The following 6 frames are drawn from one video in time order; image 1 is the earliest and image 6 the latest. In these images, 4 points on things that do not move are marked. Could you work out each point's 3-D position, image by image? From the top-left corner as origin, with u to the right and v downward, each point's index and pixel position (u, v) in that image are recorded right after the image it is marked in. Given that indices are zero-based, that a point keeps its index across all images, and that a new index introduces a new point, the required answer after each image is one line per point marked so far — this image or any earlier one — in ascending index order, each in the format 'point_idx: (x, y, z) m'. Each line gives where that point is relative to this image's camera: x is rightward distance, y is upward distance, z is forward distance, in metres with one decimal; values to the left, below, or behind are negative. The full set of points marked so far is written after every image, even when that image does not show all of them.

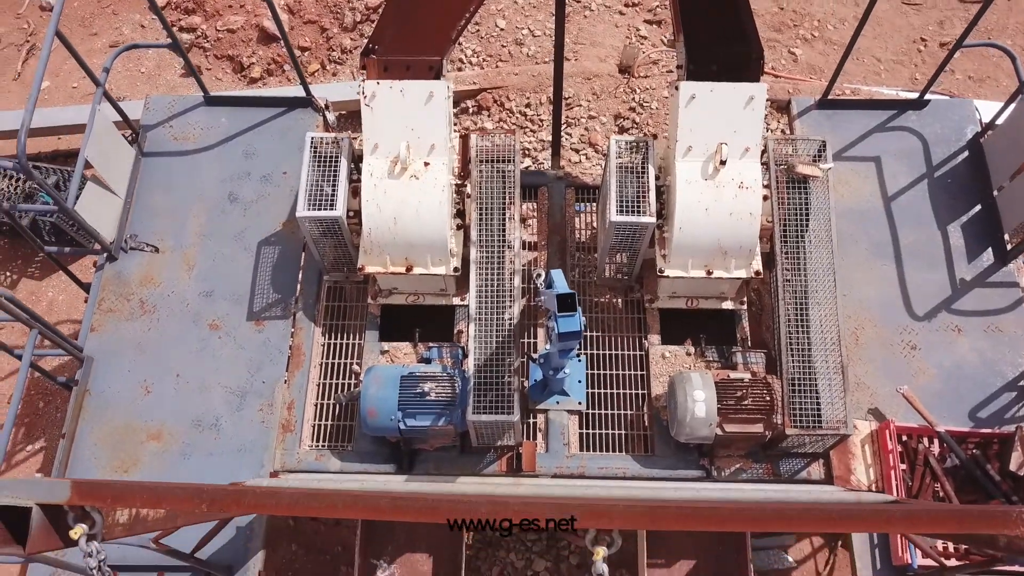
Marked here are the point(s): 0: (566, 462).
0: (+0.4, -1.3, +6.2) m
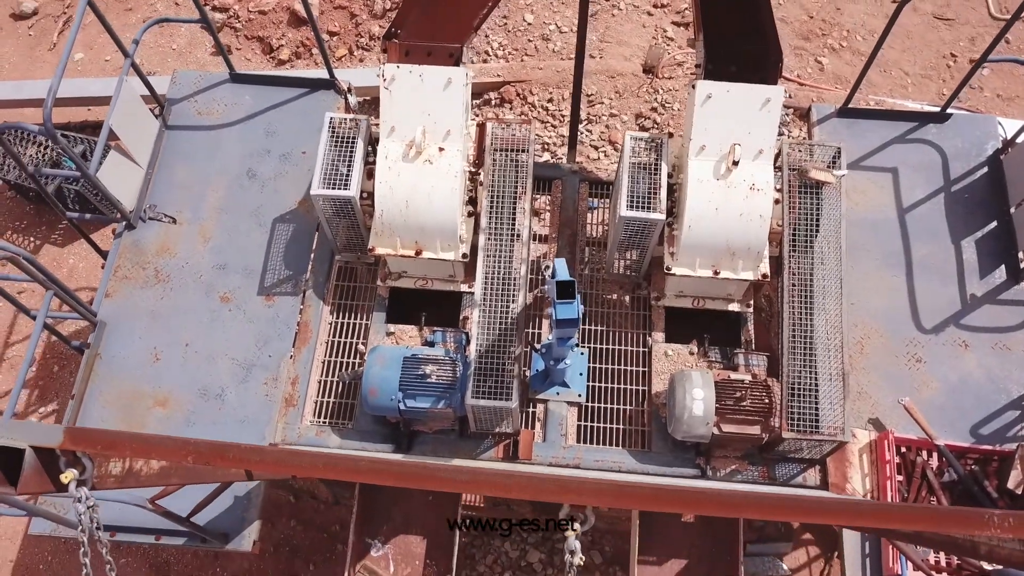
0: (+0.4, -1.2, +6.3) m
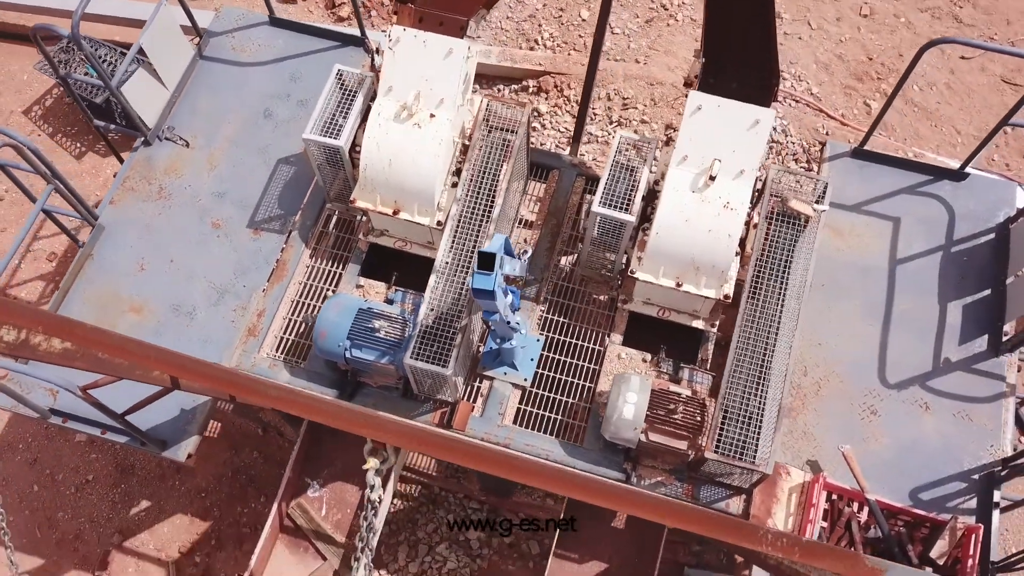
0: (-0.1, -1.1, +6.4) m
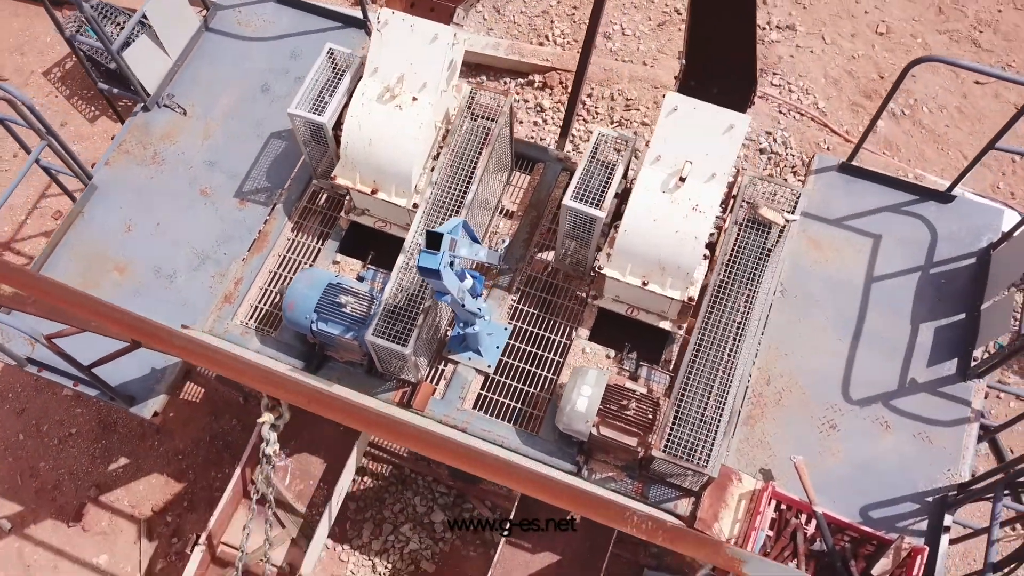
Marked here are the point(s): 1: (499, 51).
0: (-0.5, -1.0, +6.5) m
1: (-0.2, +2.9, +10.1) m
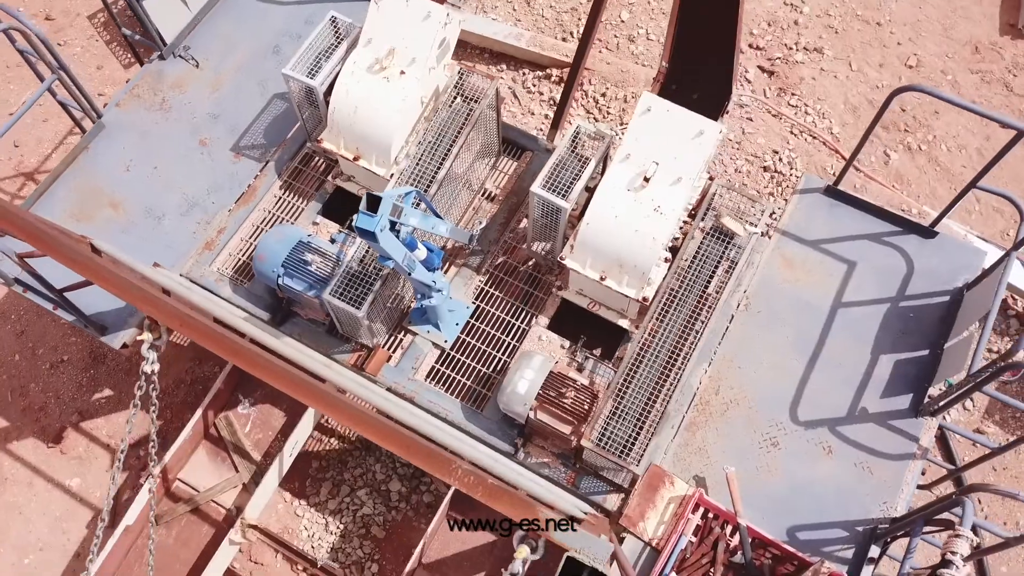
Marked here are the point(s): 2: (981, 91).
0: (-0.9, -0.7, +6.6) m
1: (+0.1, +3.0, +10.2) m
2: (+5.9, +2.5, +10.5) m
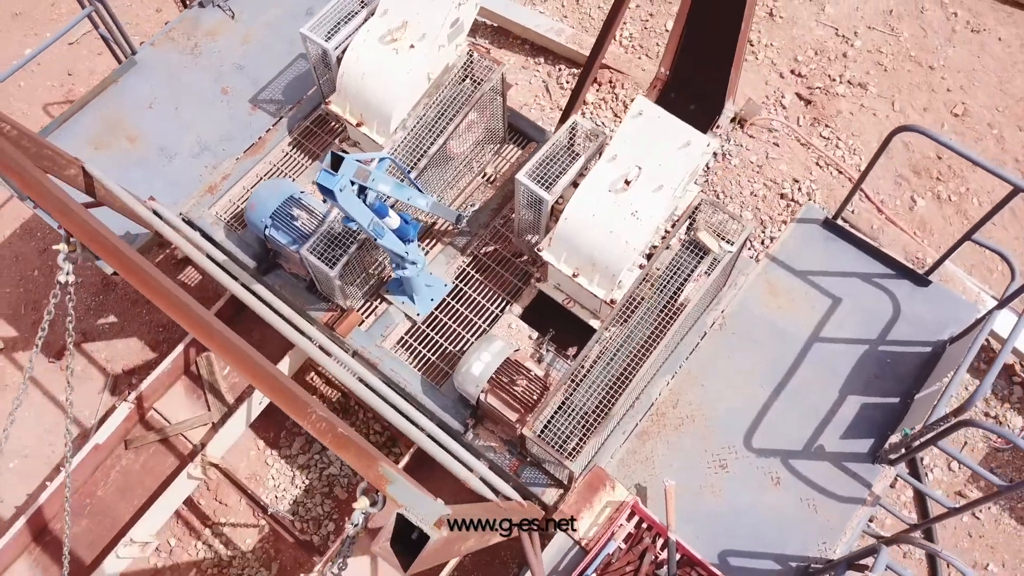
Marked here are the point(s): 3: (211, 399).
0: (-1.2, -0.5, +6.8) m
1: (+0.6, +3.1, +10.3) m
2: (+6.2, +1.7, +10.1) m
3: (-2.8, -1.0, +7.8) m
